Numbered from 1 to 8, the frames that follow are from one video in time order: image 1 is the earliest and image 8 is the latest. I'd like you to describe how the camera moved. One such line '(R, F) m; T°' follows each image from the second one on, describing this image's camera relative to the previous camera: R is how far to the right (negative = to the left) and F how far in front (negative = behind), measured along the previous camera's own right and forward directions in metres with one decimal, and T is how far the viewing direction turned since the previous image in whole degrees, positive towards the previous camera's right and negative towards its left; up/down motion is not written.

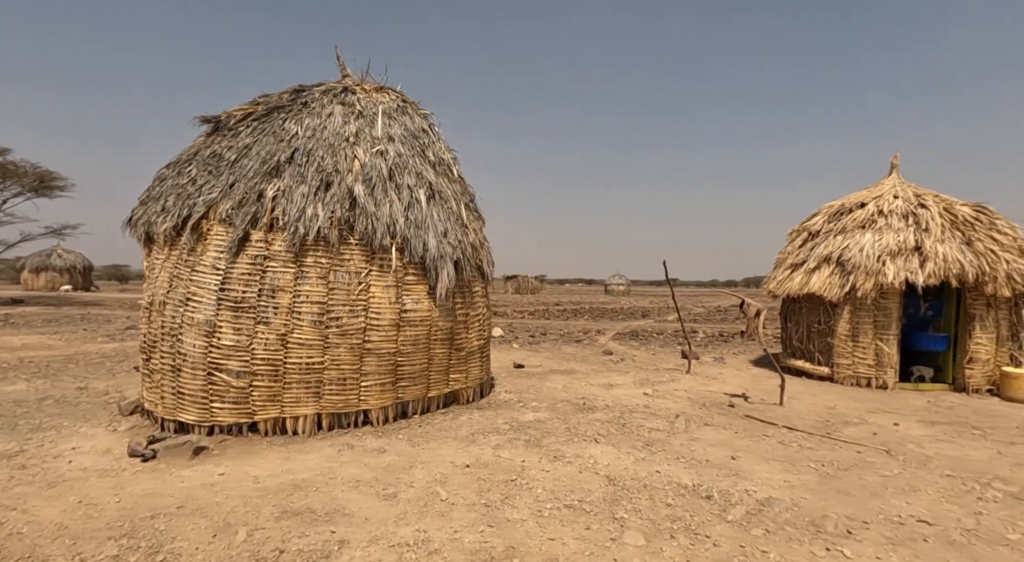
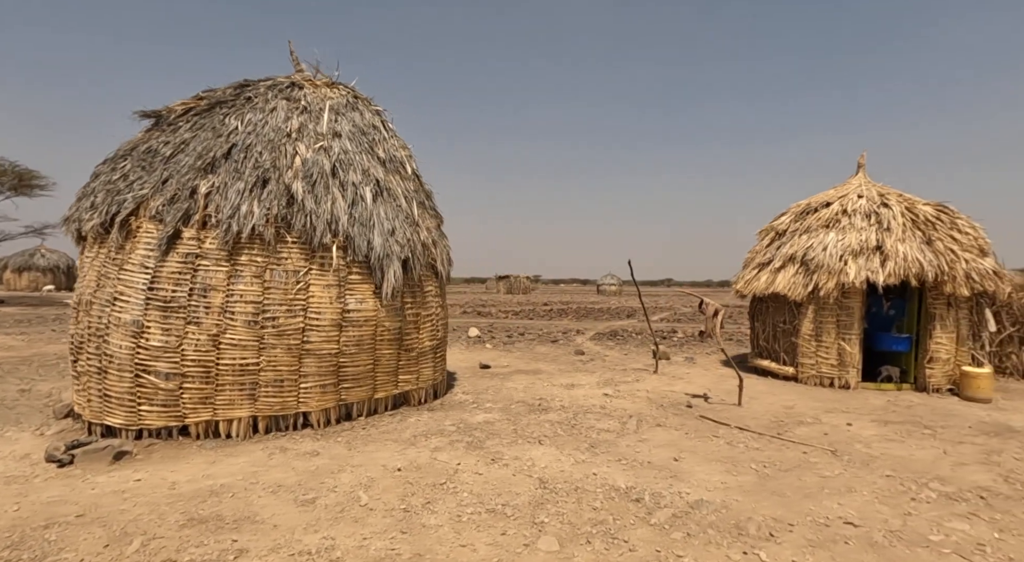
(+0.5, +0.1) m; +1°
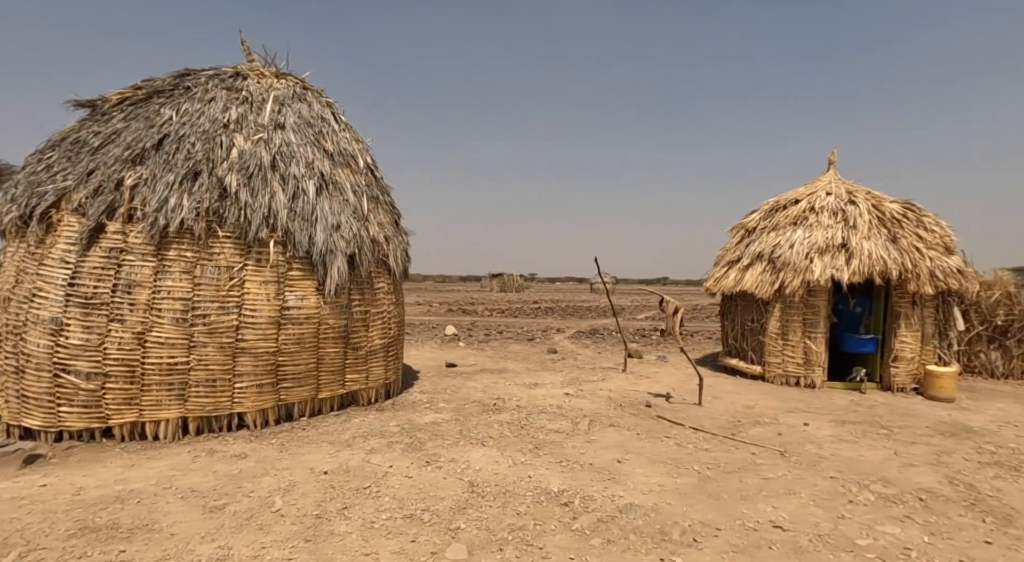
(+0.5, +0.2) m; +1°
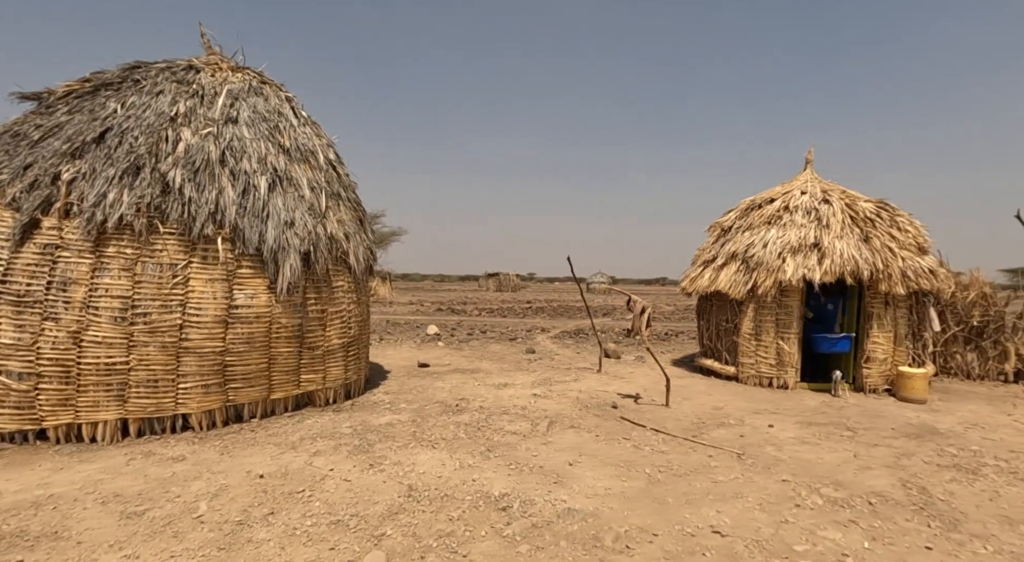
(+0.4, +0.1) m; 0°
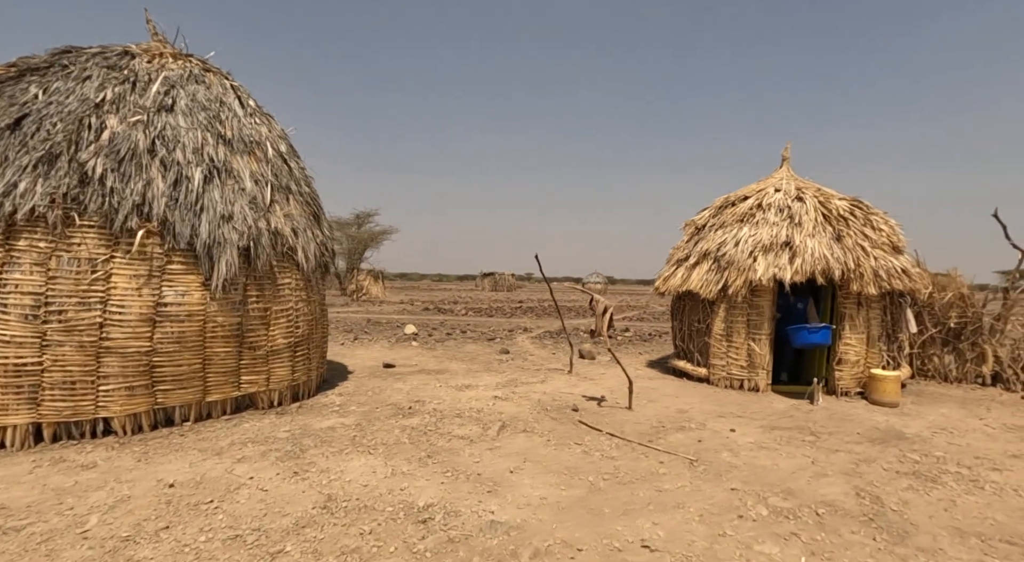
(+0.5, +0.3) m; +1°
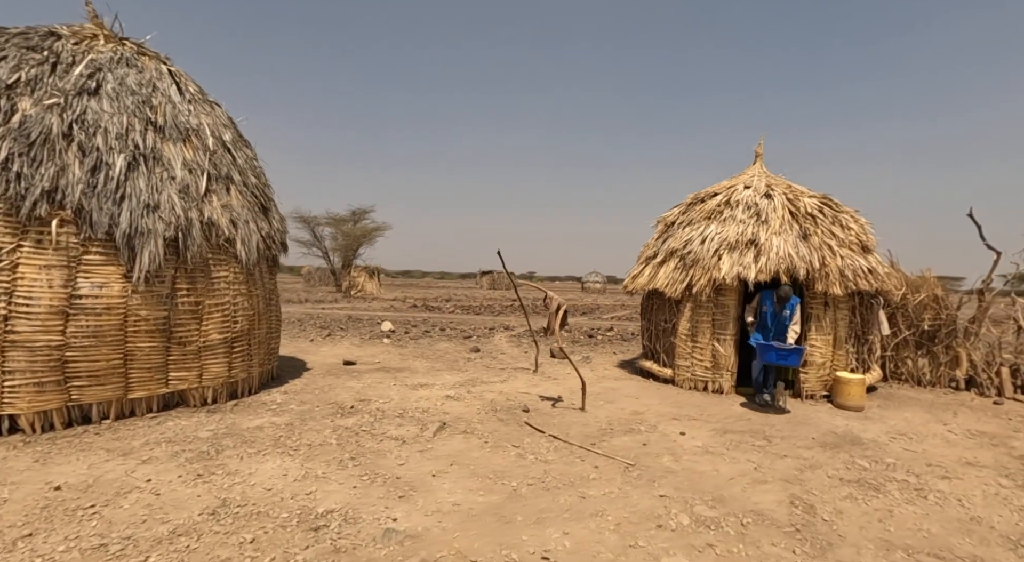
(+0.6, +0.2) m; 0°
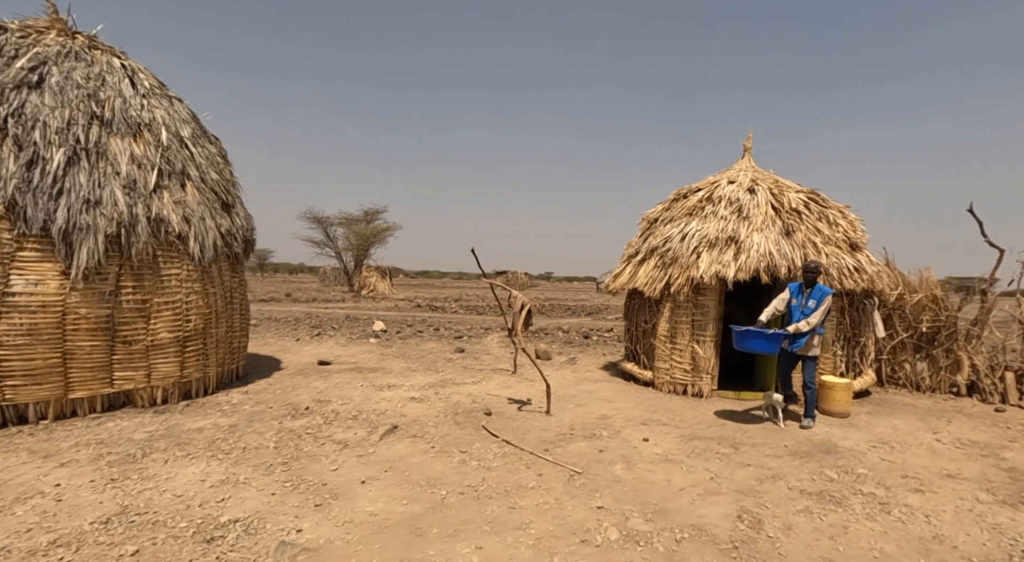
(+0.6, +0.2) m; -1°
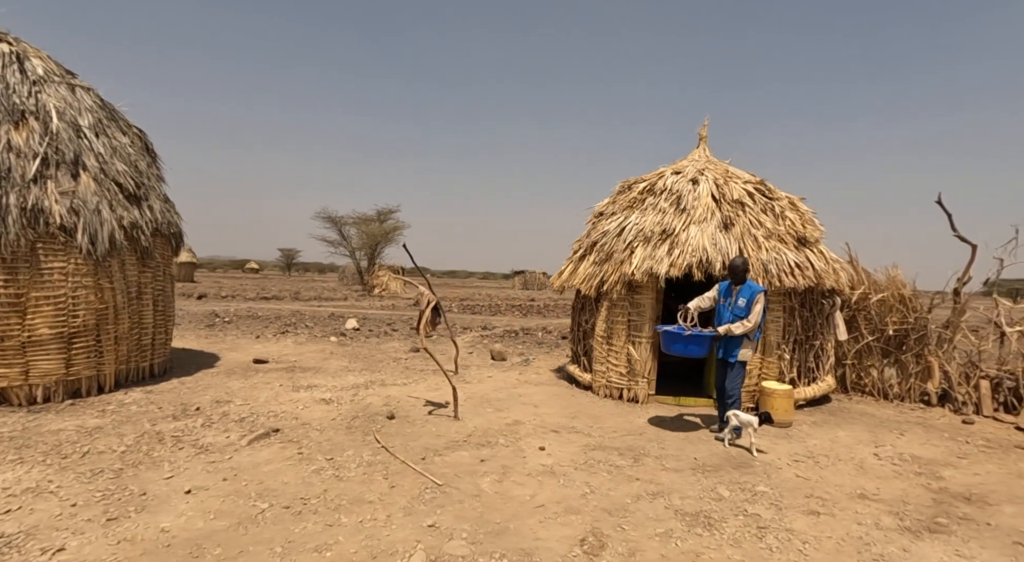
(+1.3, +0.4) m; -2°
